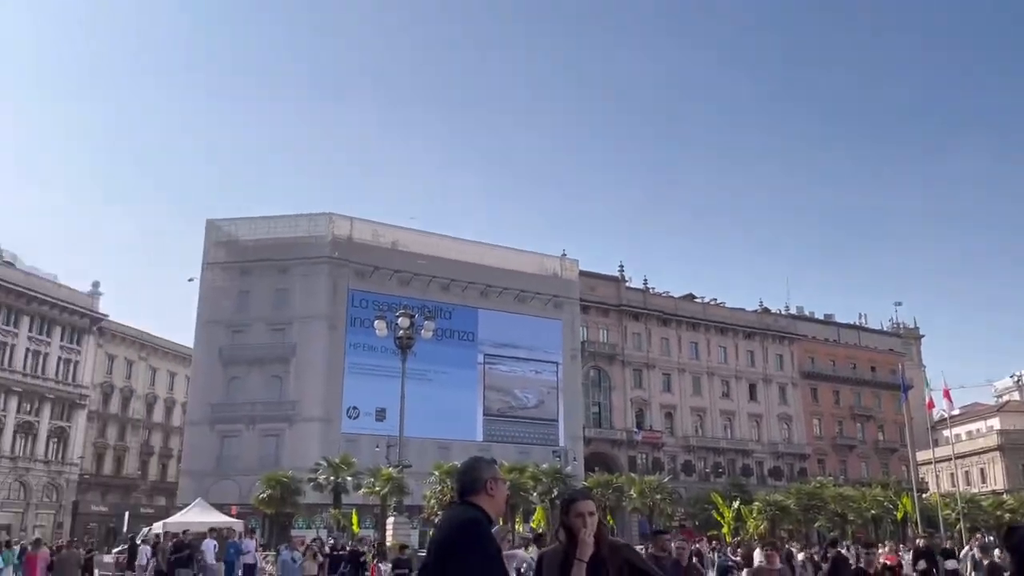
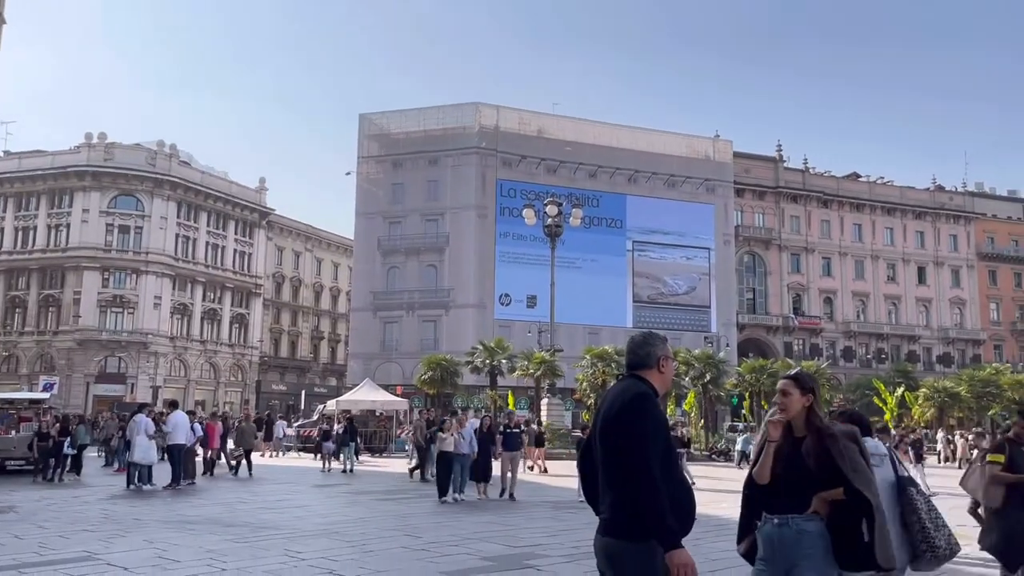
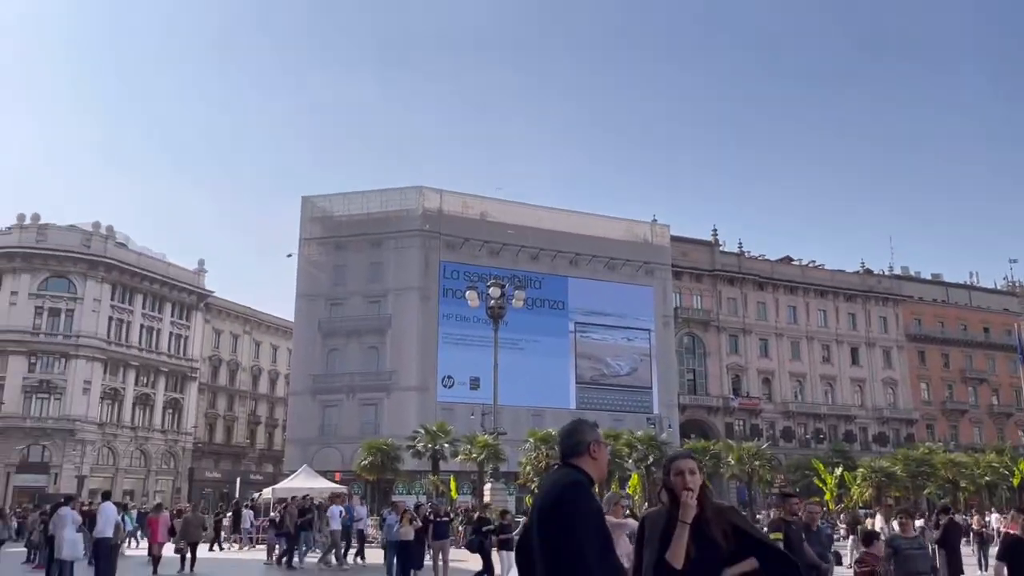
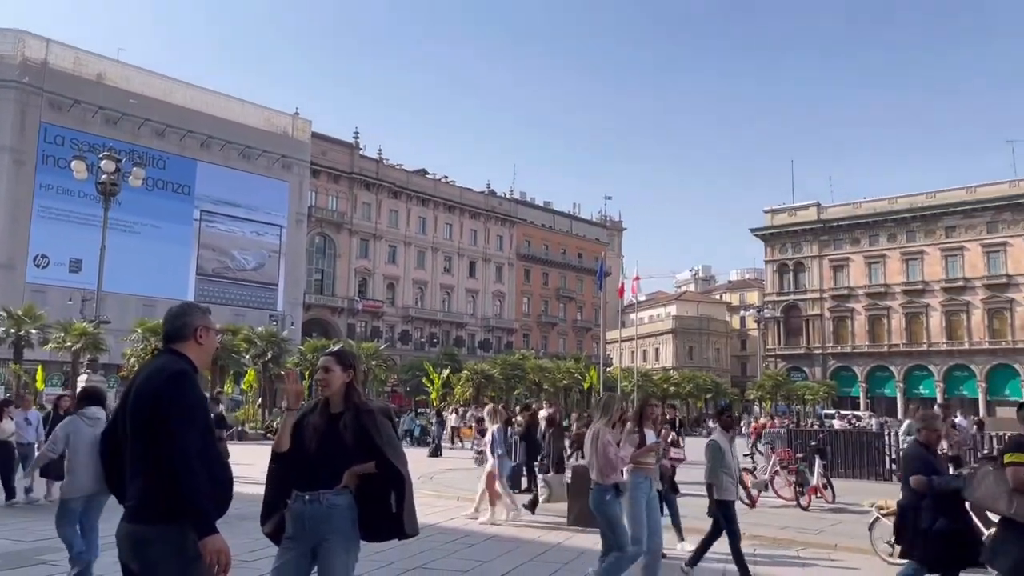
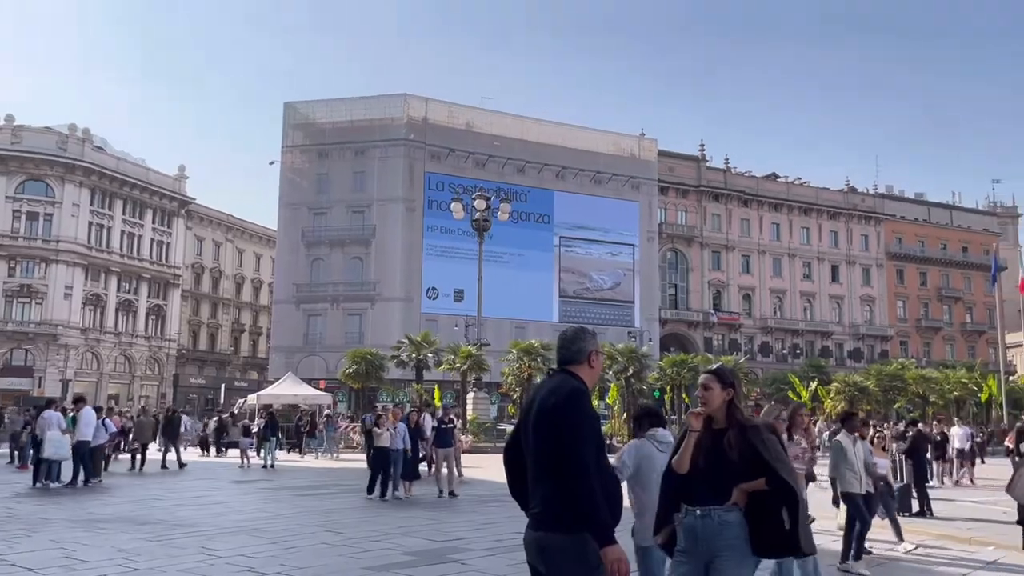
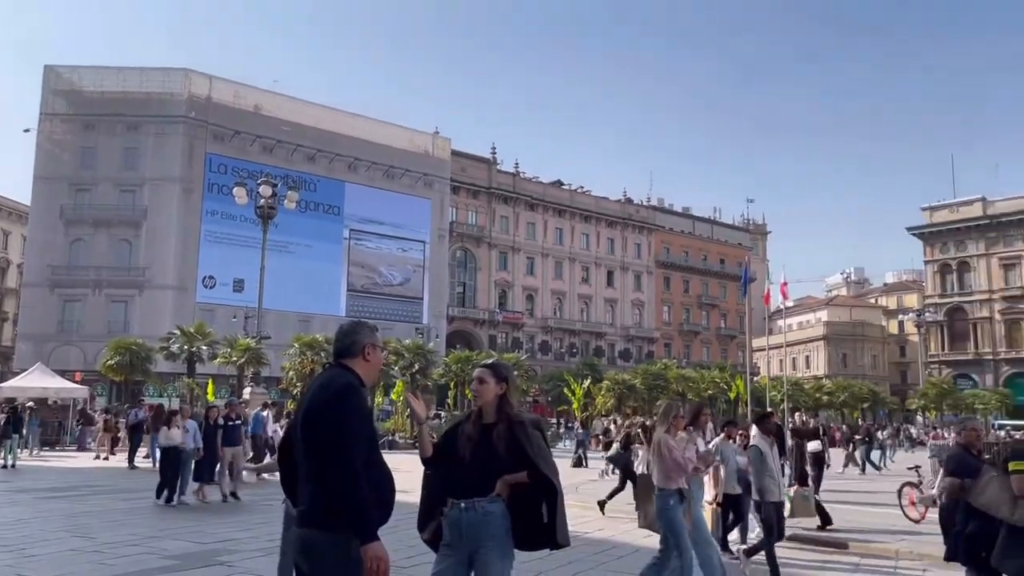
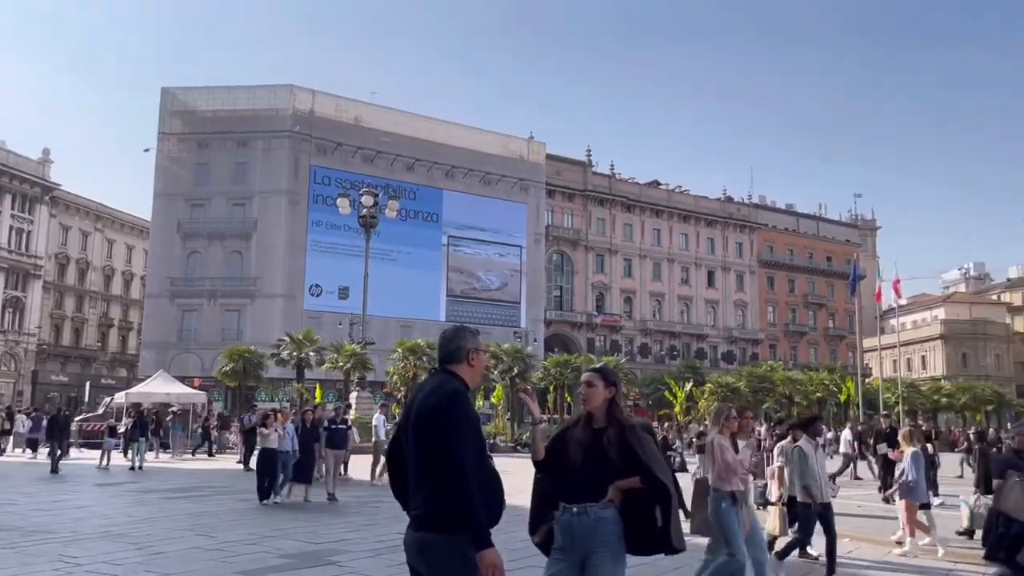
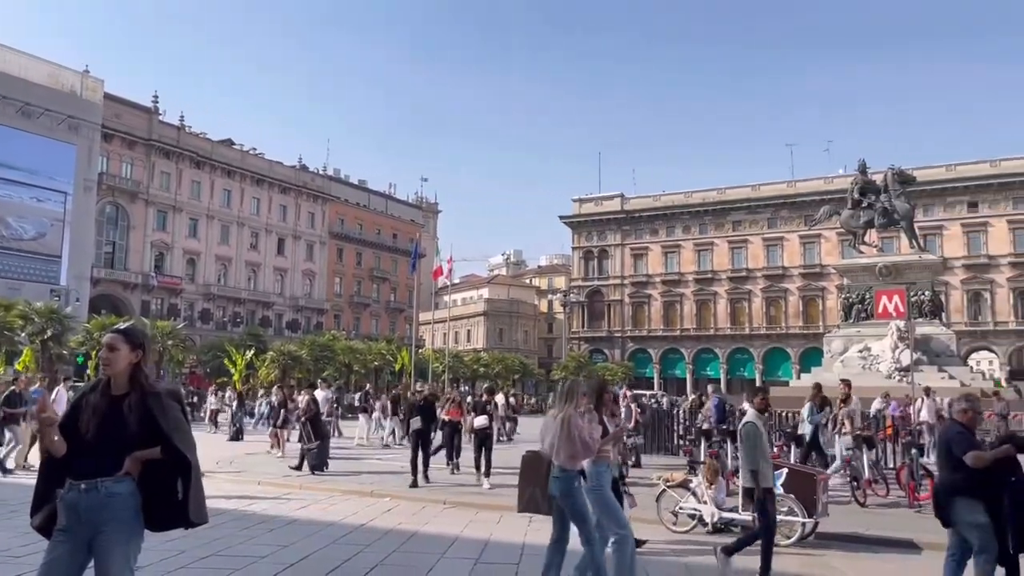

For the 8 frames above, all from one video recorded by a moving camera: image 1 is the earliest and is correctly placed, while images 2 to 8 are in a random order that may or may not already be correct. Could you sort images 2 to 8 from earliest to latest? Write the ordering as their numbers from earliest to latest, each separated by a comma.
3, 2, 5, 7, 6, 4, 8
